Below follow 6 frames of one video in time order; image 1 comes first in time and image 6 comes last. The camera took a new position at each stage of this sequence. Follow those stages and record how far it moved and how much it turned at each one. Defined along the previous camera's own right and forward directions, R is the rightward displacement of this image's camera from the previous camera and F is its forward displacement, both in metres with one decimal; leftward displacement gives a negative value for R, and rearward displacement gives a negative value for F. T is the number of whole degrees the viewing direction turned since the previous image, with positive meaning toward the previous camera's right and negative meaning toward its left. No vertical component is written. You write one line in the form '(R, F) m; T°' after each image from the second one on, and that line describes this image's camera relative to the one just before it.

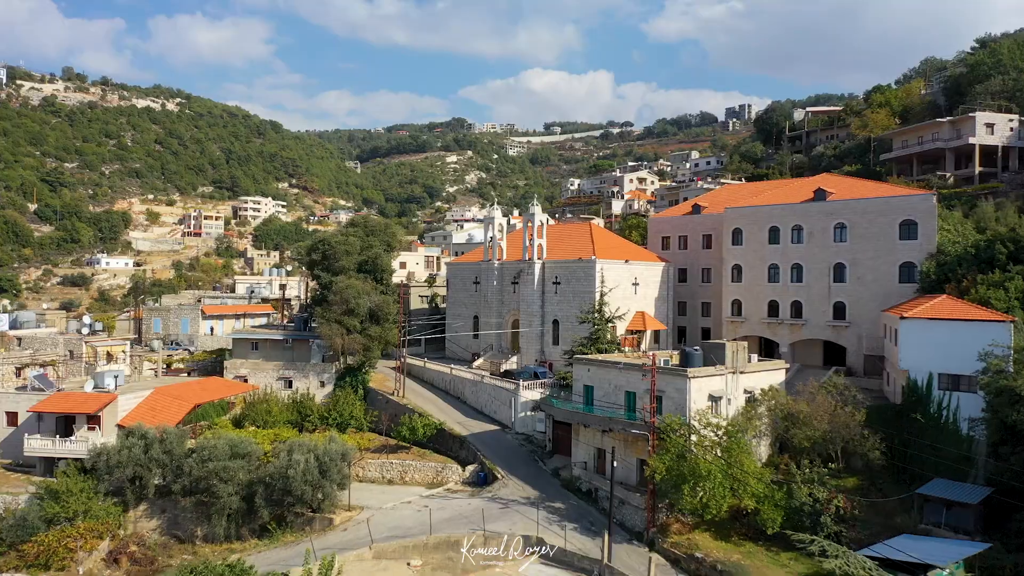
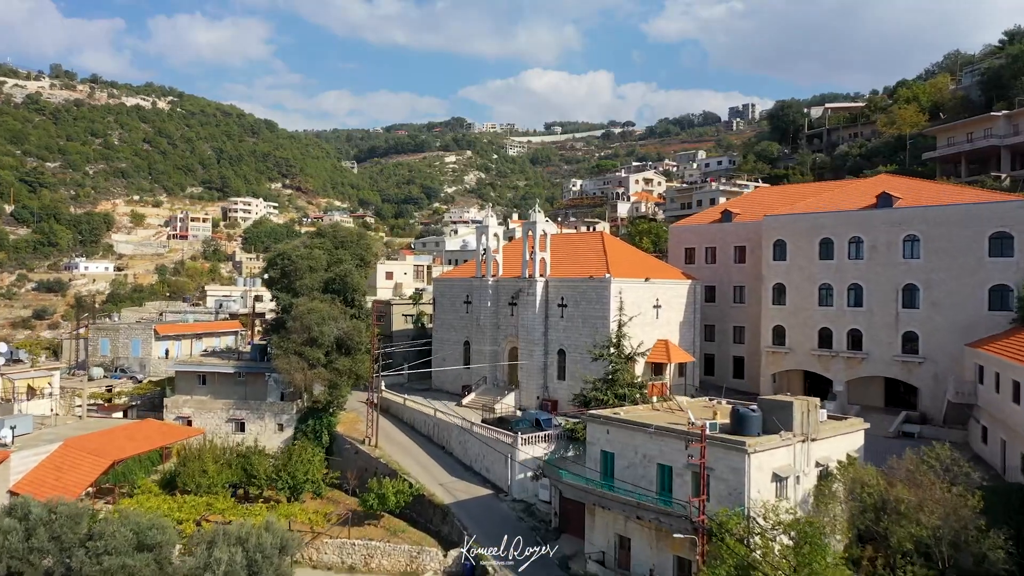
(+0.1, +6.7) m; 0°
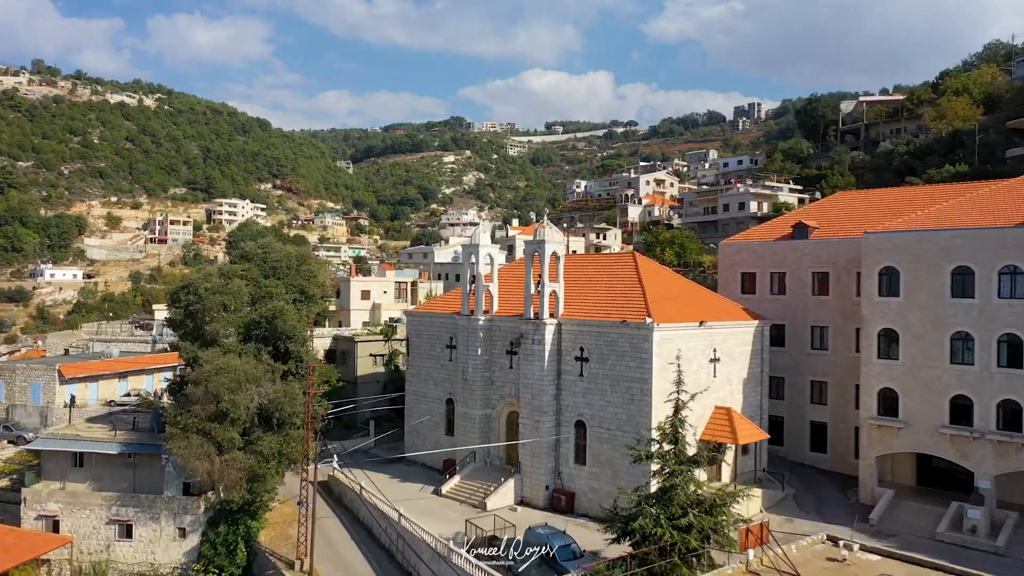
(0.0, +9.7) m; 0°
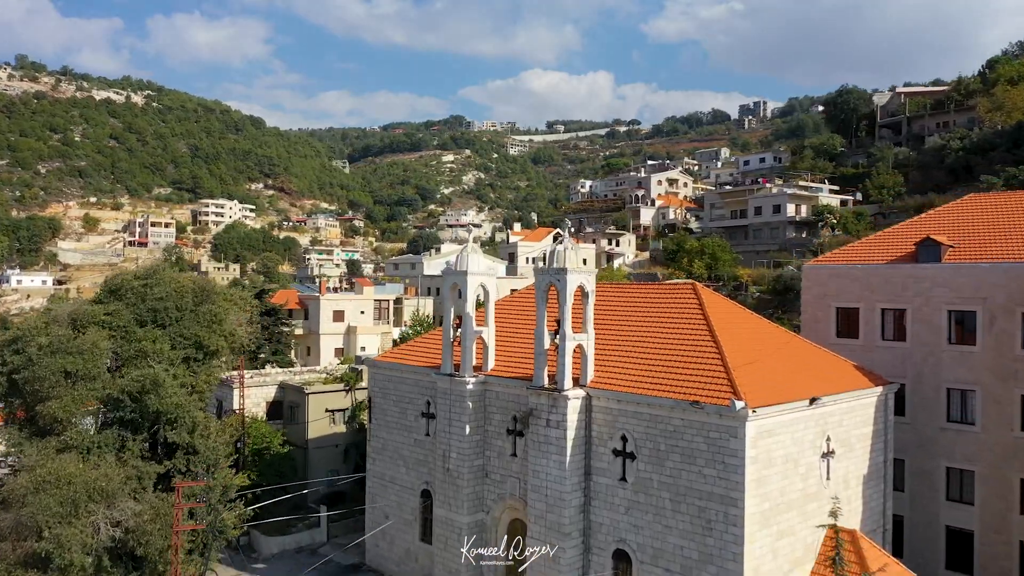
(-0.1, +8.4) m; 0°
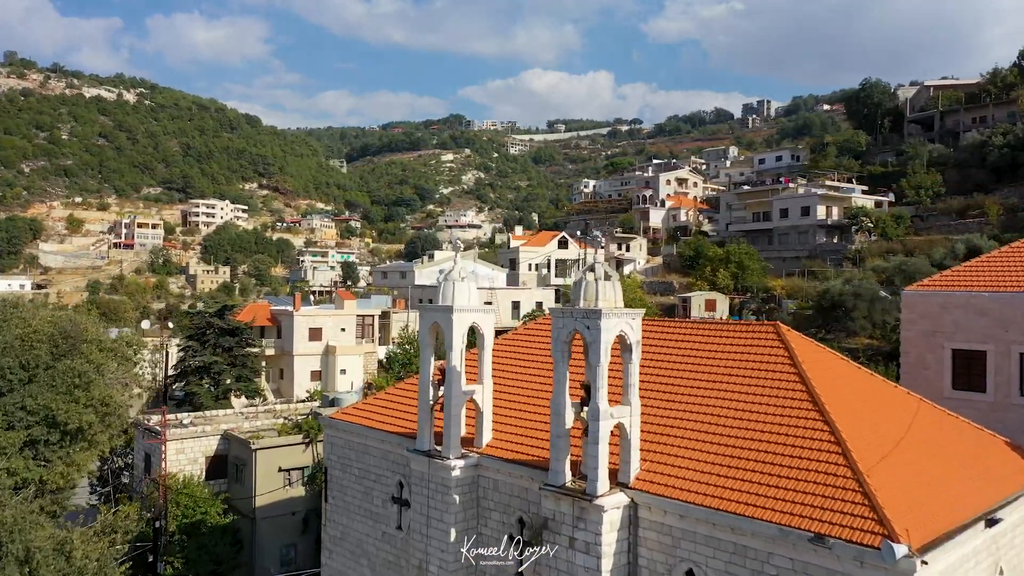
(-0.1, +5.4) m; 0°
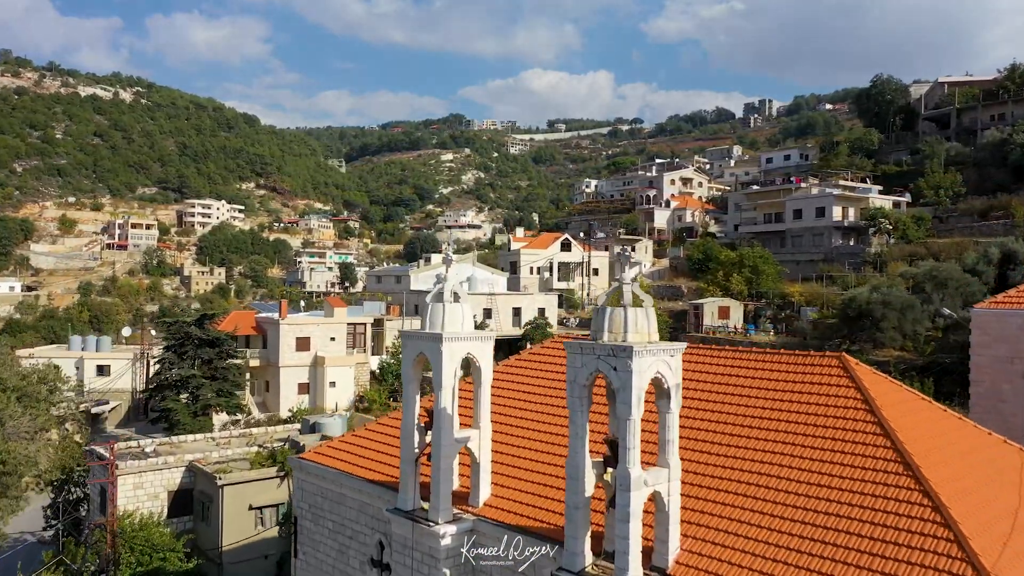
(0.0, +2.4) m; 0°
